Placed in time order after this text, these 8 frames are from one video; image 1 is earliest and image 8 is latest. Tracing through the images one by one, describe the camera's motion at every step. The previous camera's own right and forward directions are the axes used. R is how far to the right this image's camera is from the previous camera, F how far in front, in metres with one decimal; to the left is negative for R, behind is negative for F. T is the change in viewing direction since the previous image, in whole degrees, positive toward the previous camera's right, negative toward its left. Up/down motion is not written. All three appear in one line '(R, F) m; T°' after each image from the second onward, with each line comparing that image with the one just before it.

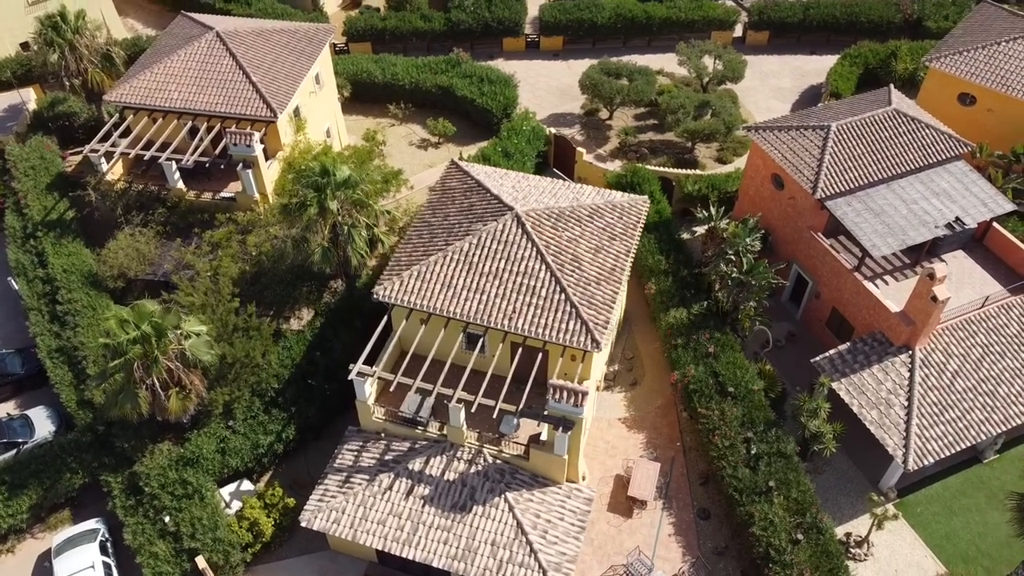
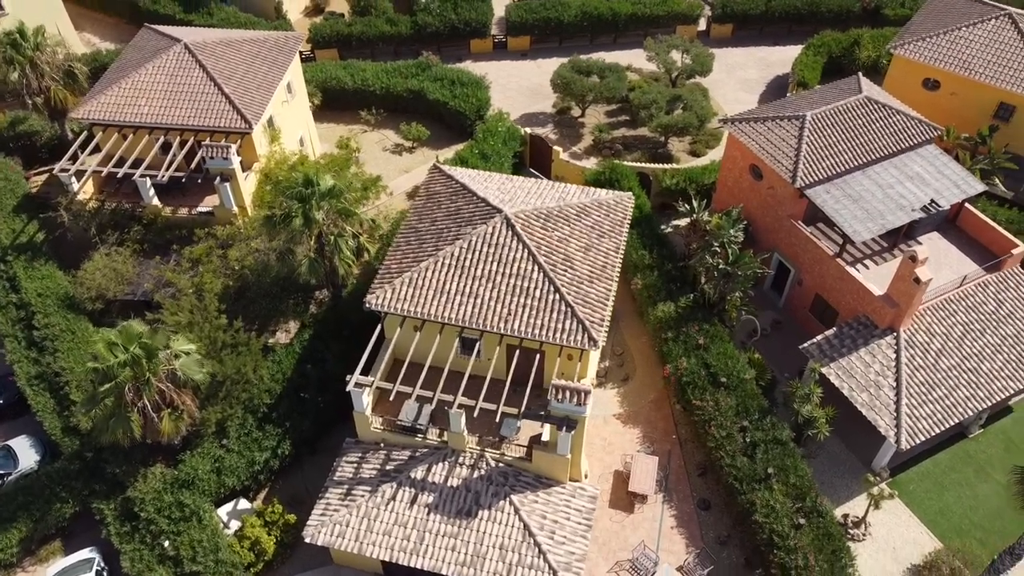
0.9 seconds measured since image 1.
(-1.0, +0.1) m; +3°
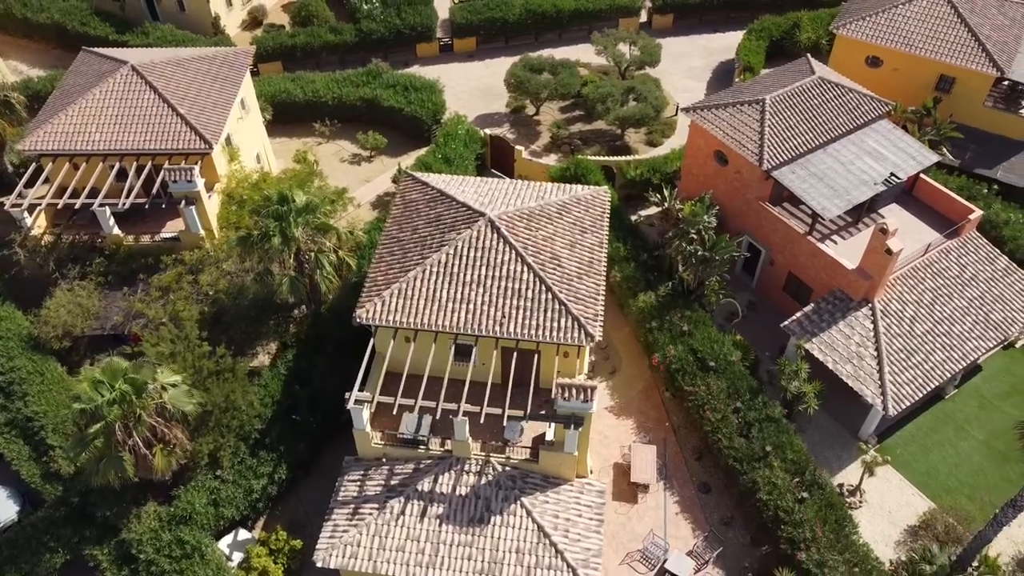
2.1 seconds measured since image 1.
(-1.8, +0.2) m; +4°
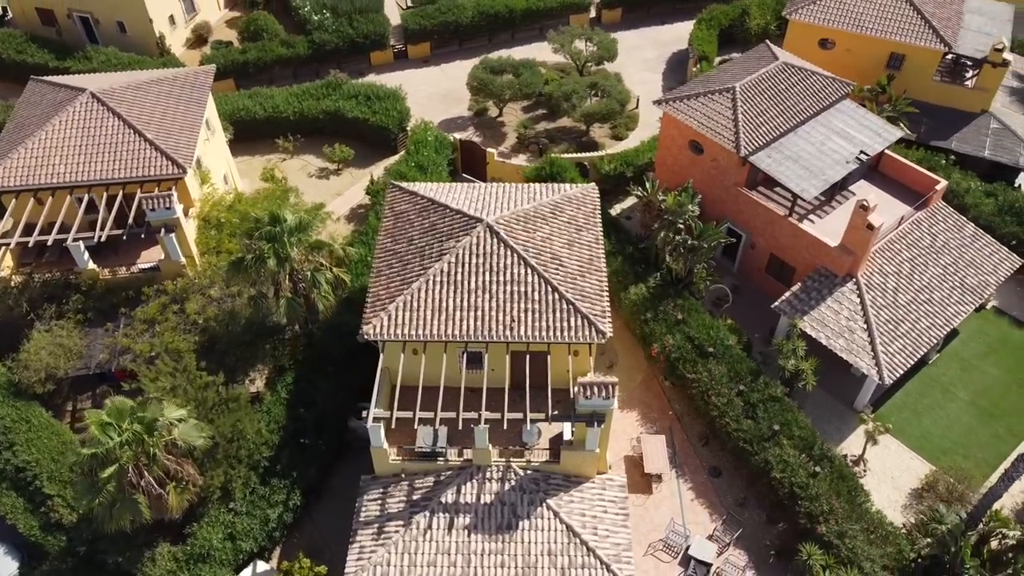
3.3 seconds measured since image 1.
(-2.3, +0.1) m; +4°
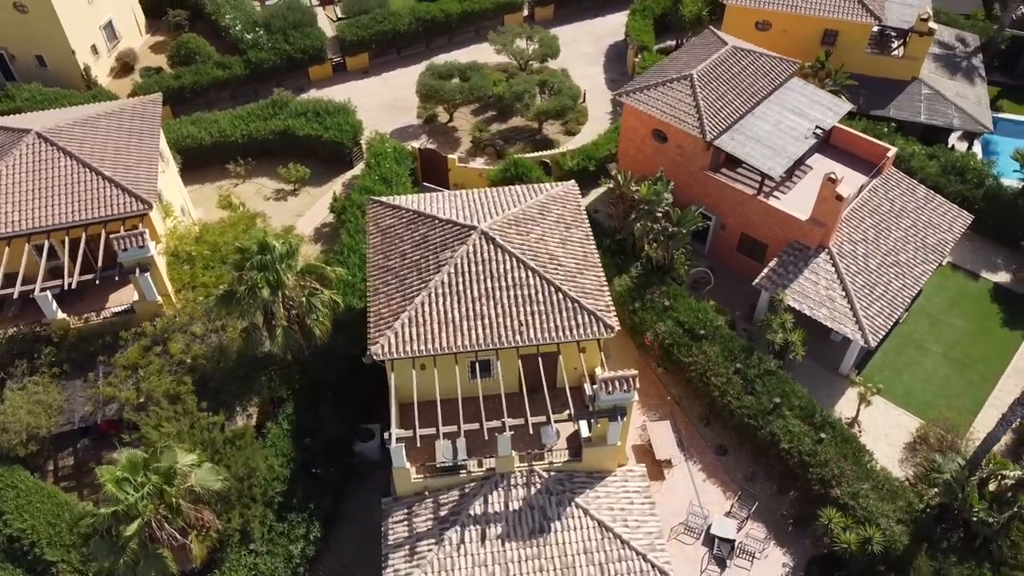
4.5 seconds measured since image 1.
(-2.8, +0.2) m; +6°
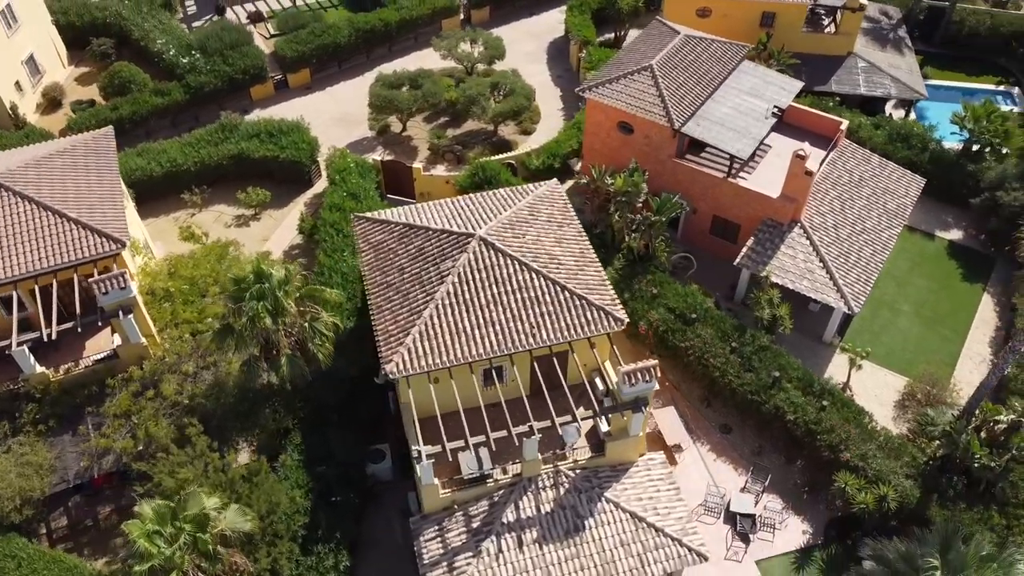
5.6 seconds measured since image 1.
(-2.8, +0.2) m; +5°
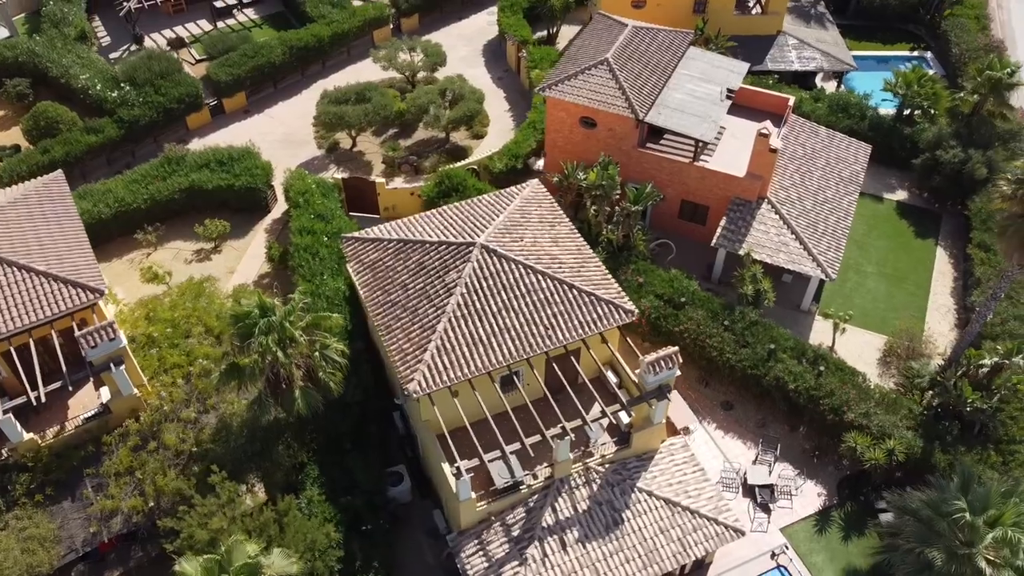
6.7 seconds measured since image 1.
(-3.2, +0.3) m; +6°
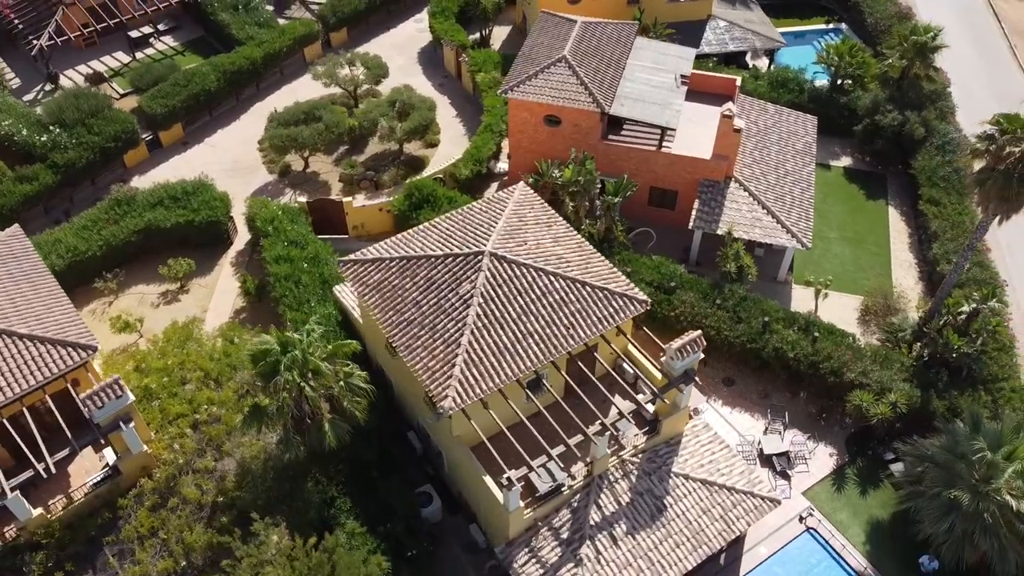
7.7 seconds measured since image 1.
(-3.5, +0.3) m; +6°
